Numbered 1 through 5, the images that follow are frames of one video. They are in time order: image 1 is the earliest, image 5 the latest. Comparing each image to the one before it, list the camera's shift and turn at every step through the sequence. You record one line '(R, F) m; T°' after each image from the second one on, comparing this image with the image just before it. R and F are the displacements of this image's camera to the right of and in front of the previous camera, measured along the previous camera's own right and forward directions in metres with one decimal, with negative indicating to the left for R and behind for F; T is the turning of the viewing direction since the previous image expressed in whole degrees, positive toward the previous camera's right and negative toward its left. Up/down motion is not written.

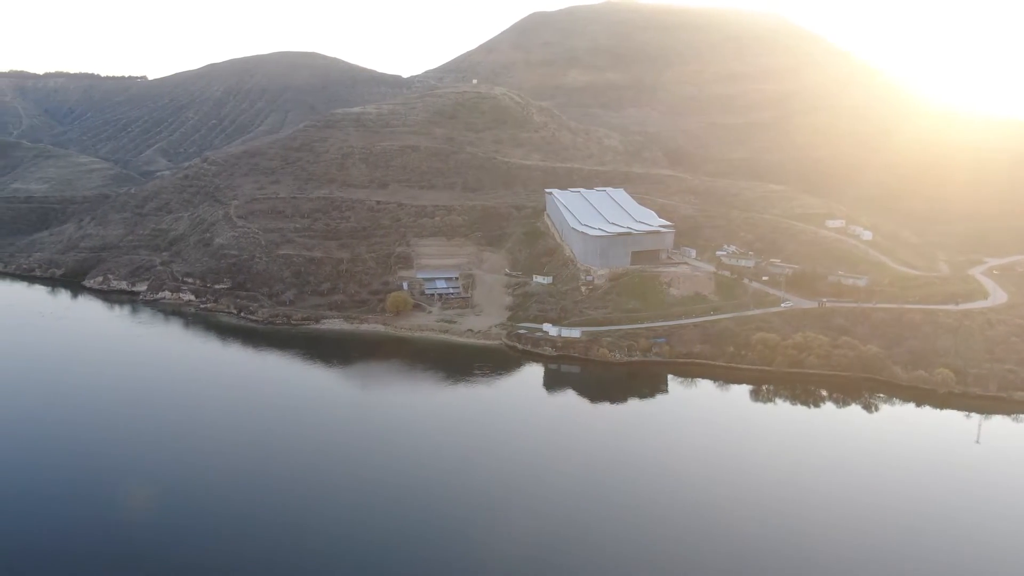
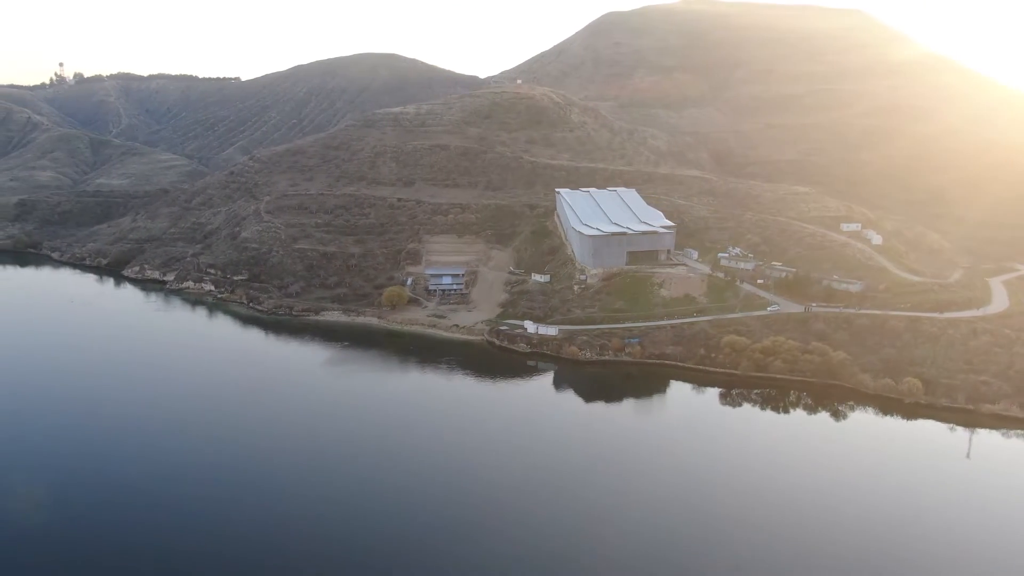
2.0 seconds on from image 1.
(+3.2, 0.0) m; -5°
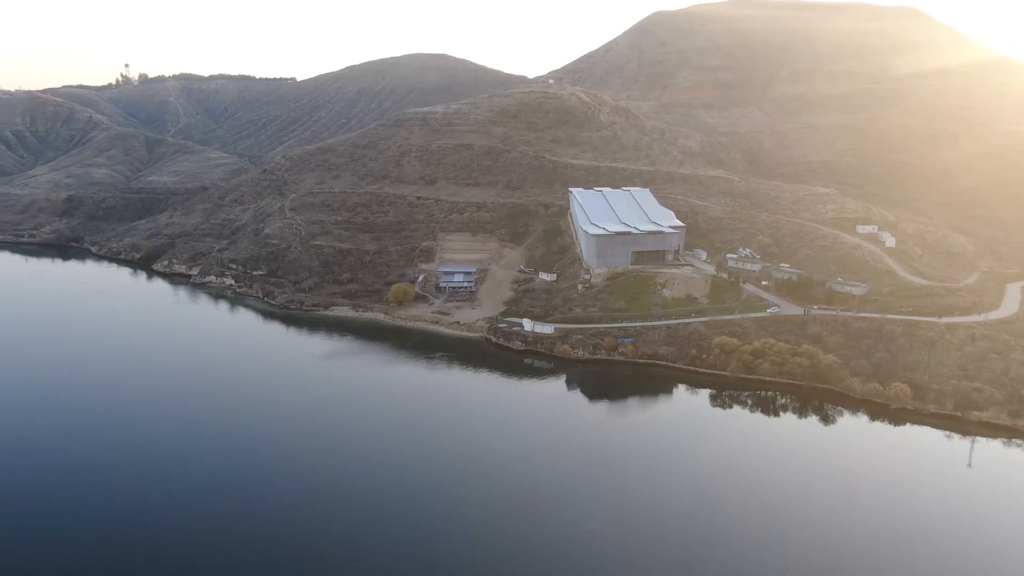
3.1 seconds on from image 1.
(+1.7, -0.2) m; -3°
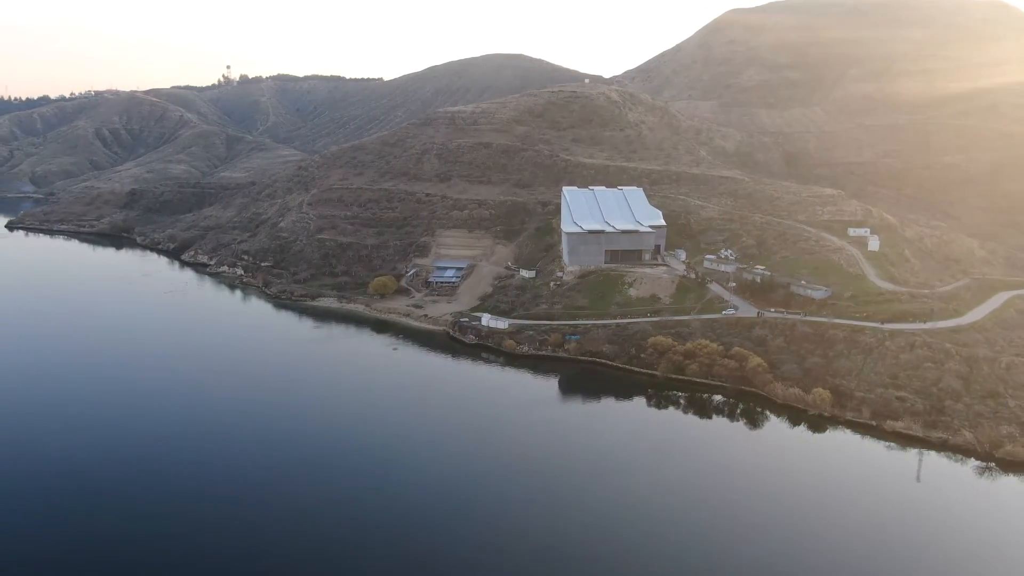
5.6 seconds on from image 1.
(+4.0, -0.1) m; -5°
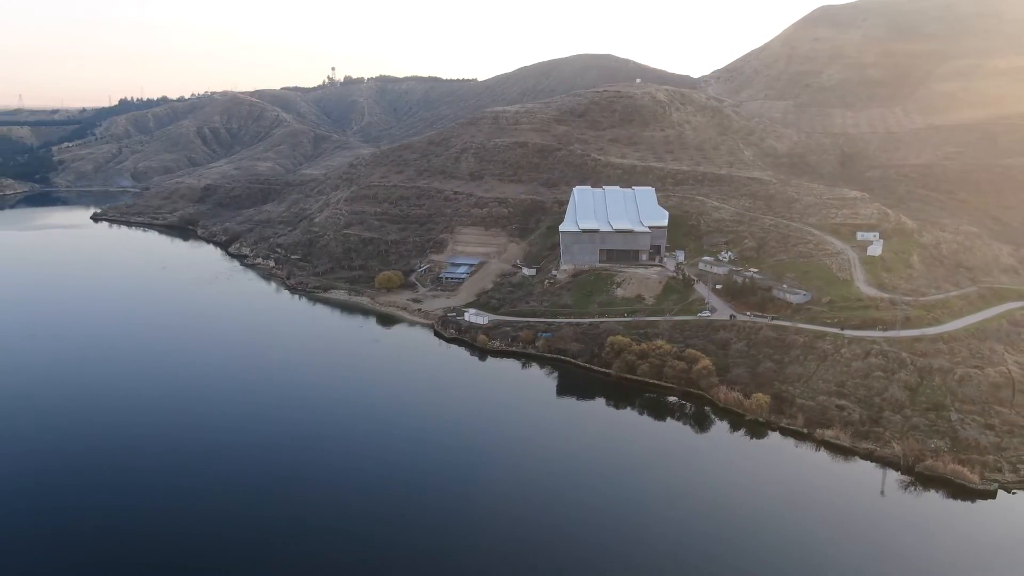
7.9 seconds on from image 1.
(+3.5, -0.4) m; -6°
